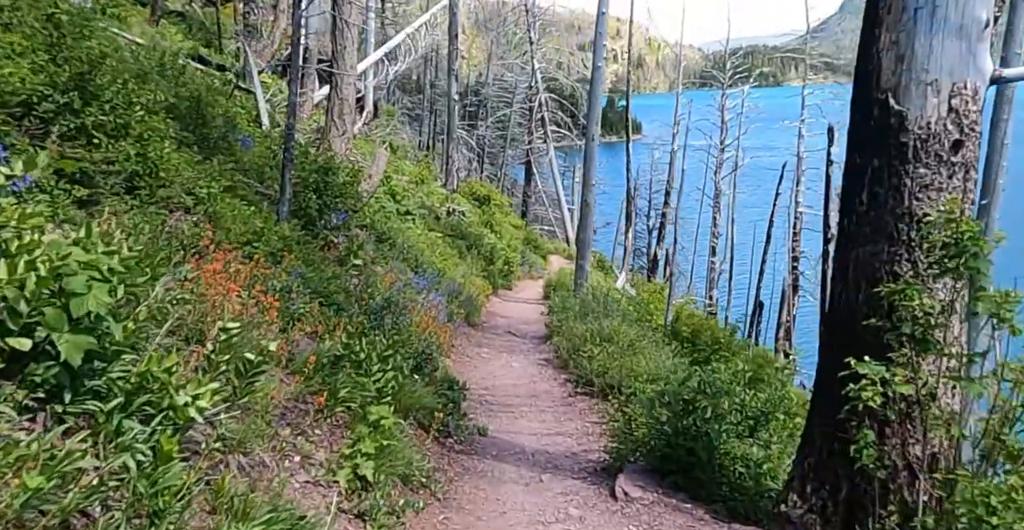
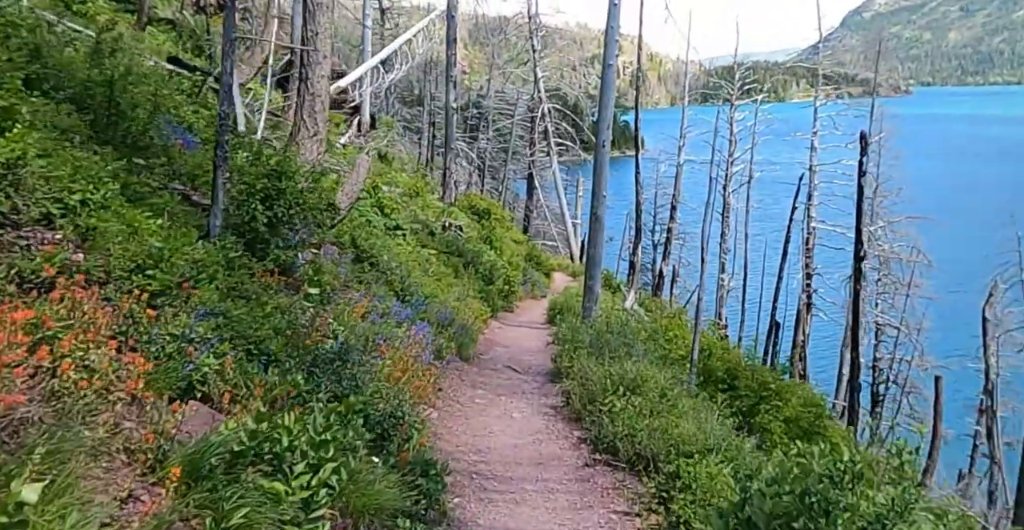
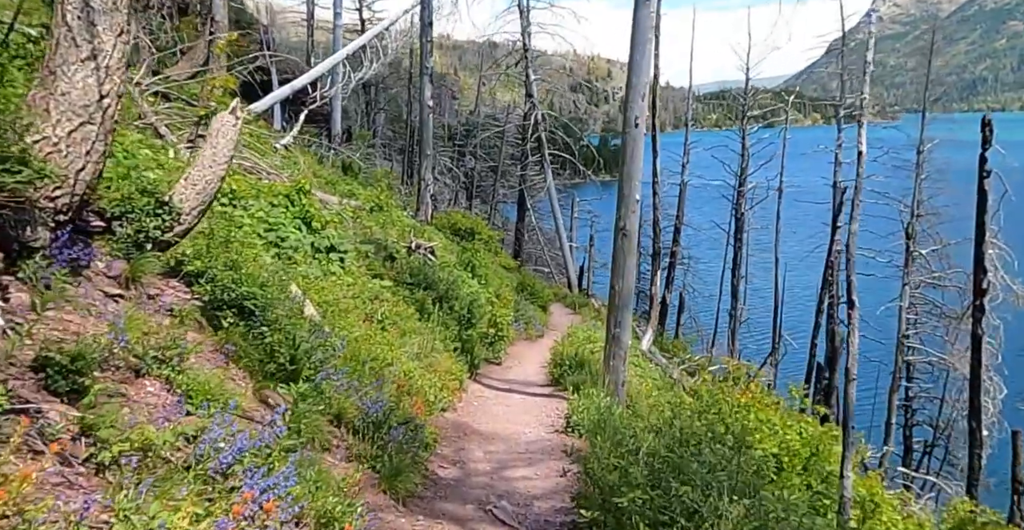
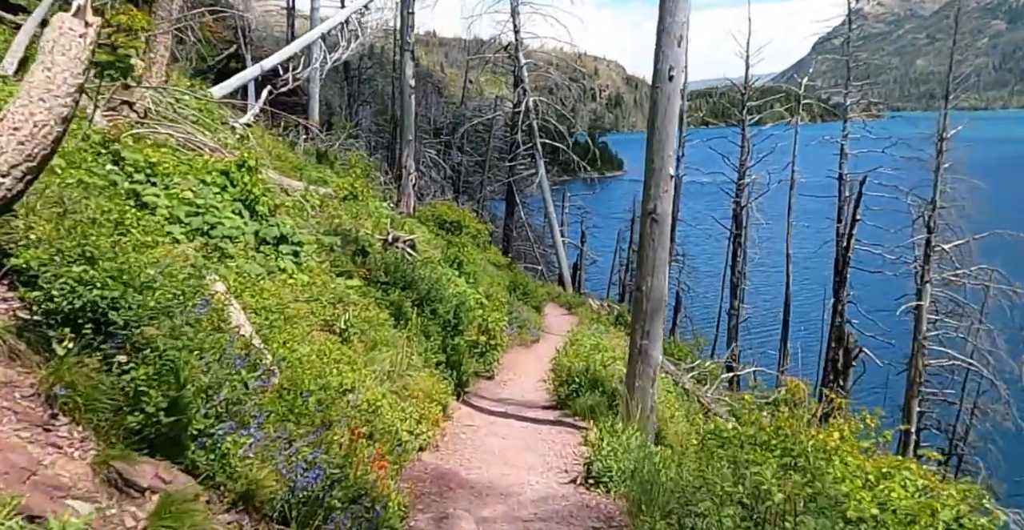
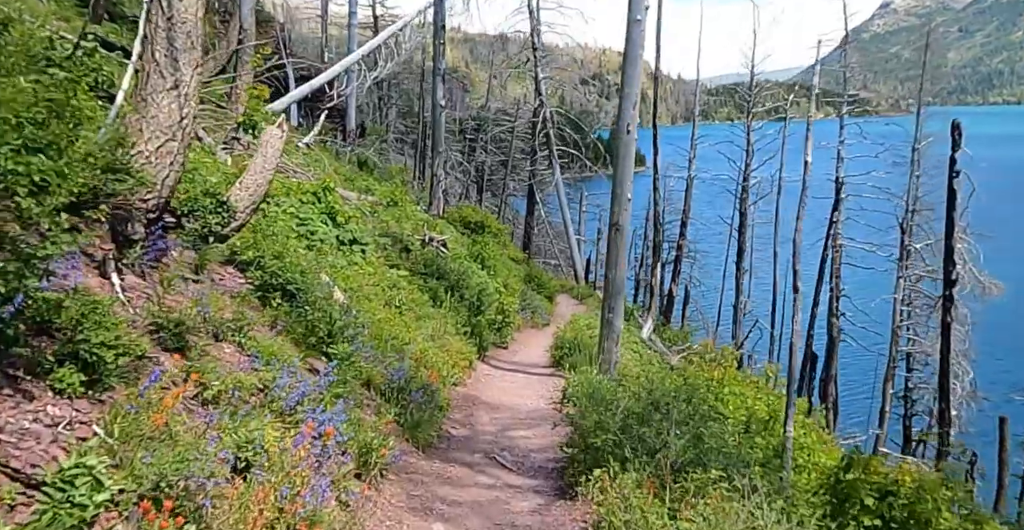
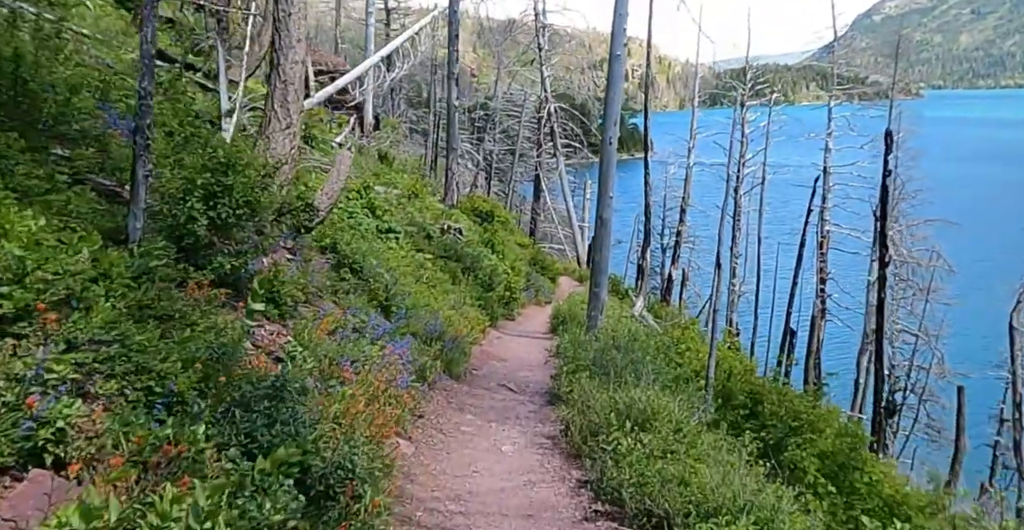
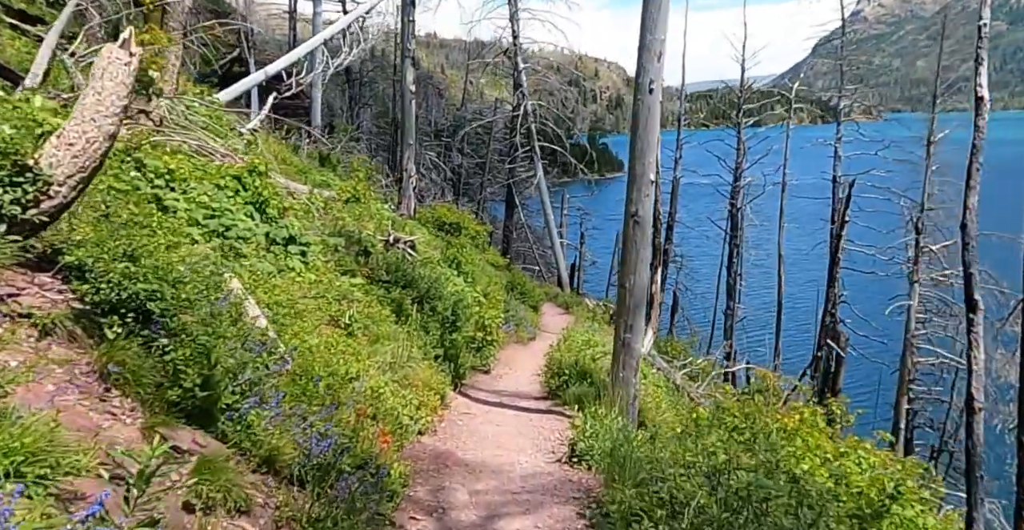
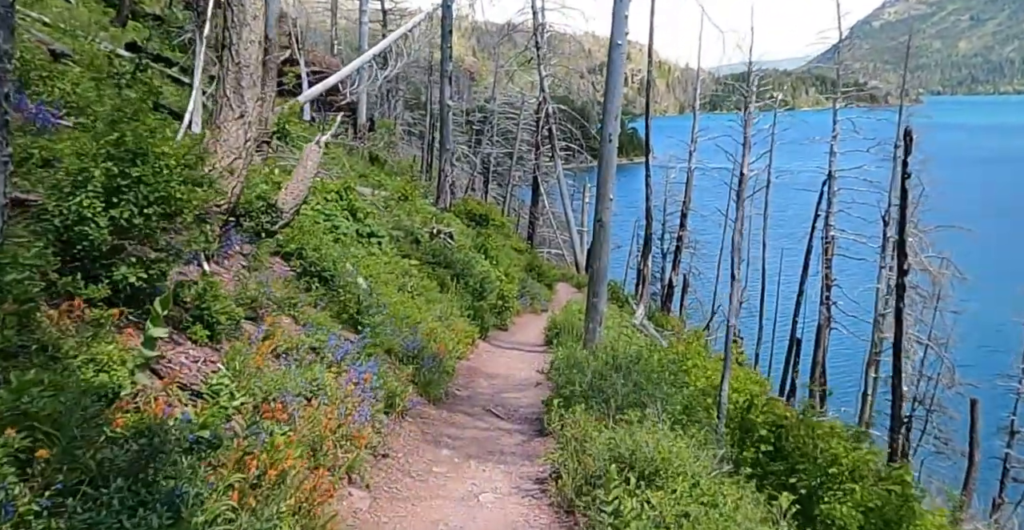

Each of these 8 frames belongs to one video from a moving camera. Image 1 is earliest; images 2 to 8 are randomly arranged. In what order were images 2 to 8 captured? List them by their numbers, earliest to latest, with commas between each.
2, 6, 8, 5, 3, 7, 4
